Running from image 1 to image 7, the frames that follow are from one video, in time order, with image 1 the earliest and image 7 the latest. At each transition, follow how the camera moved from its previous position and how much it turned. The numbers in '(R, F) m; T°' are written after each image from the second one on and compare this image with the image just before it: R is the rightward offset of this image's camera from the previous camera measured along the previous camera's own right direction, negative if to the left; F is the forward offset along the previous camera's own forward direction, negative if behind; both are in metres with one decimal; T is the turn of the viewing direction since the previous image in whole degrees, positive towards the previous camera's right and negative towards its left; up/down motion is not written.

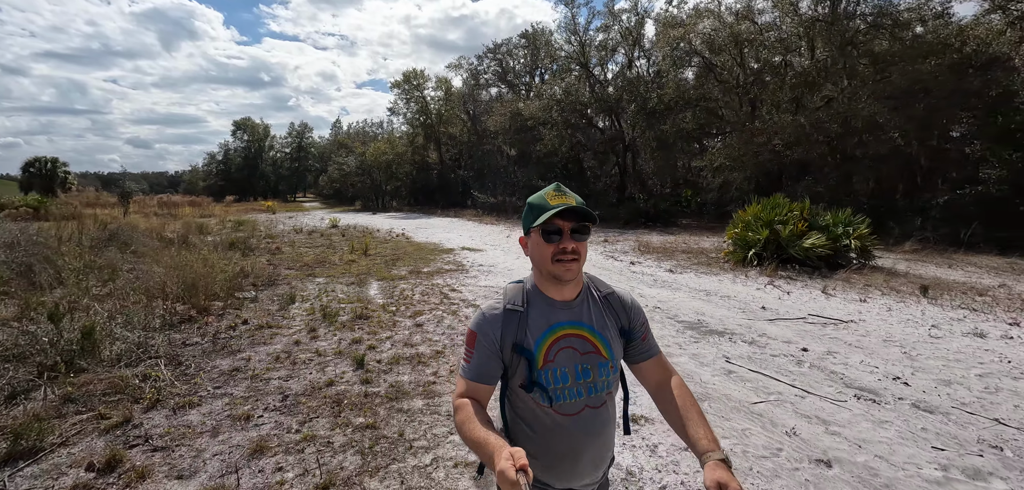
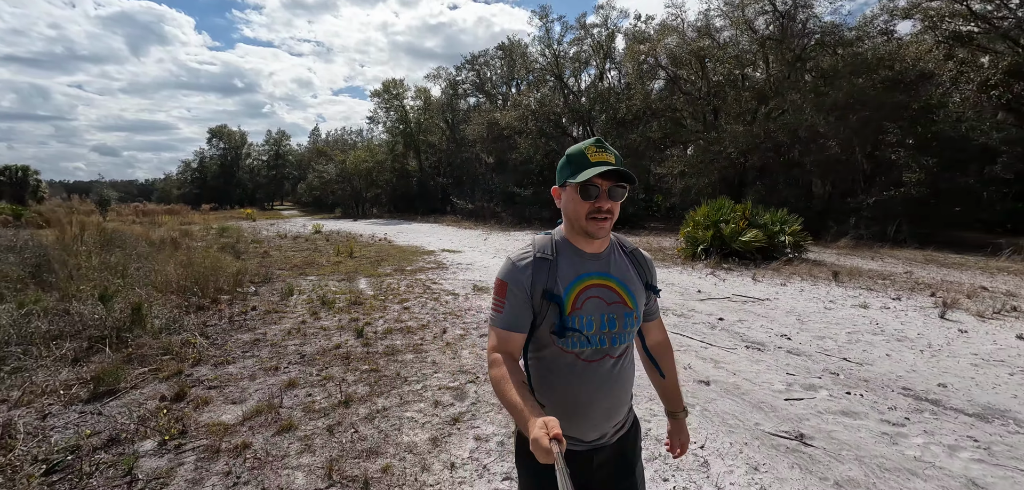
(+0.1, -1.0) m; +3°
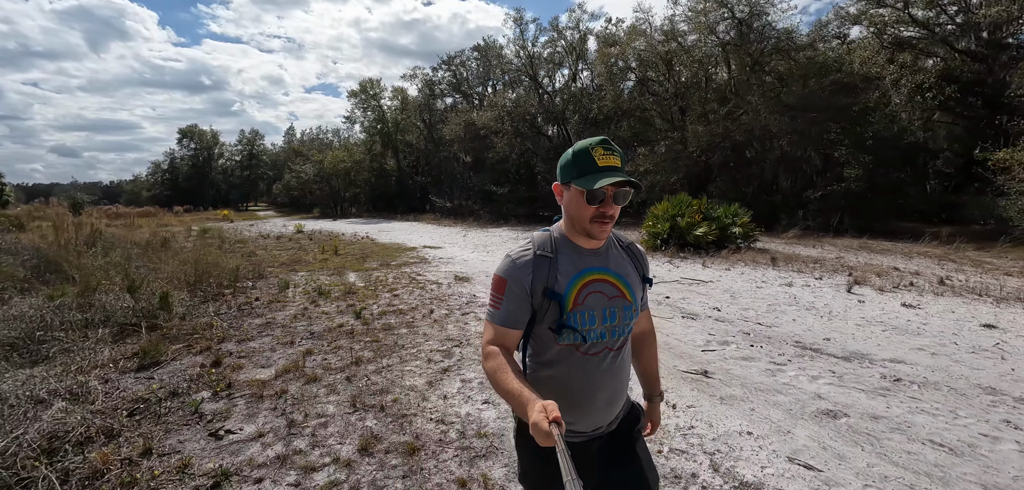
(0.0, -0.9) m; +3°
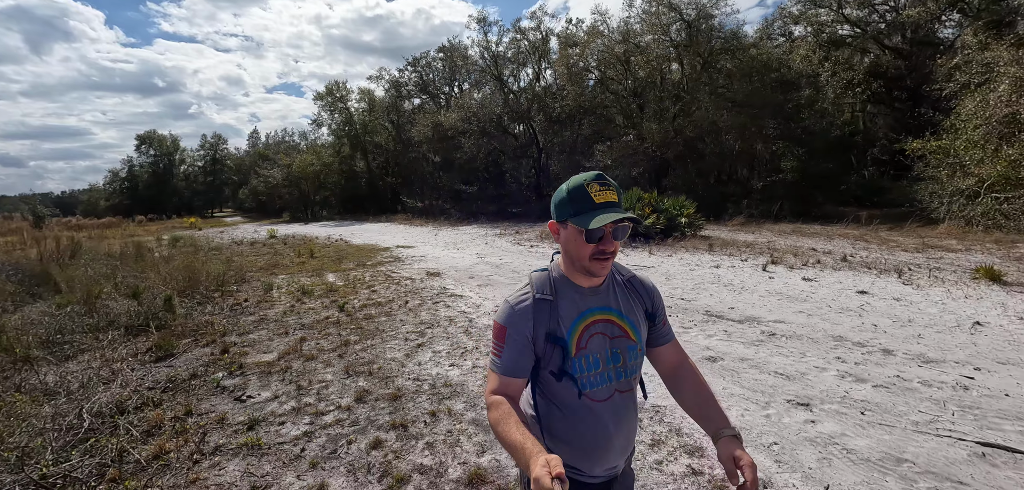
(+0.2, -0.9) m; +3°
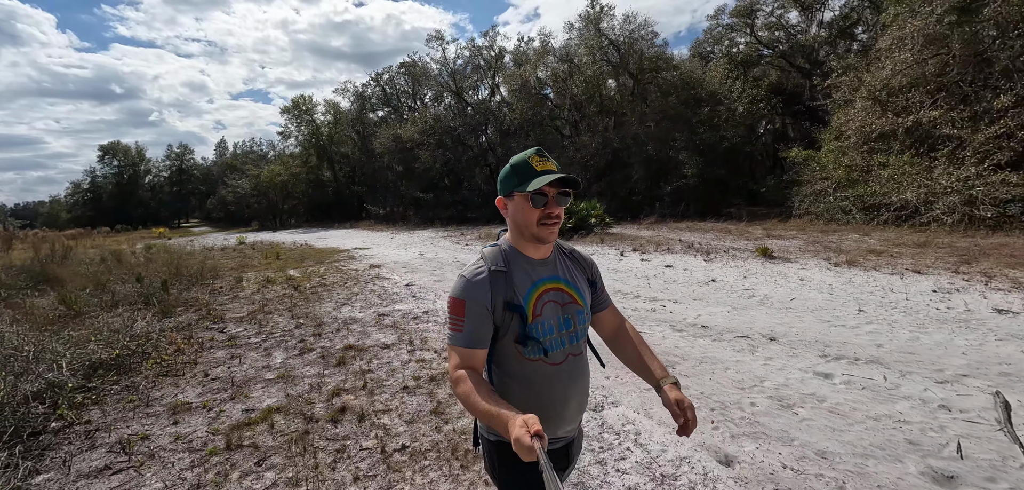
(+1.3, -2.5) m; +3°
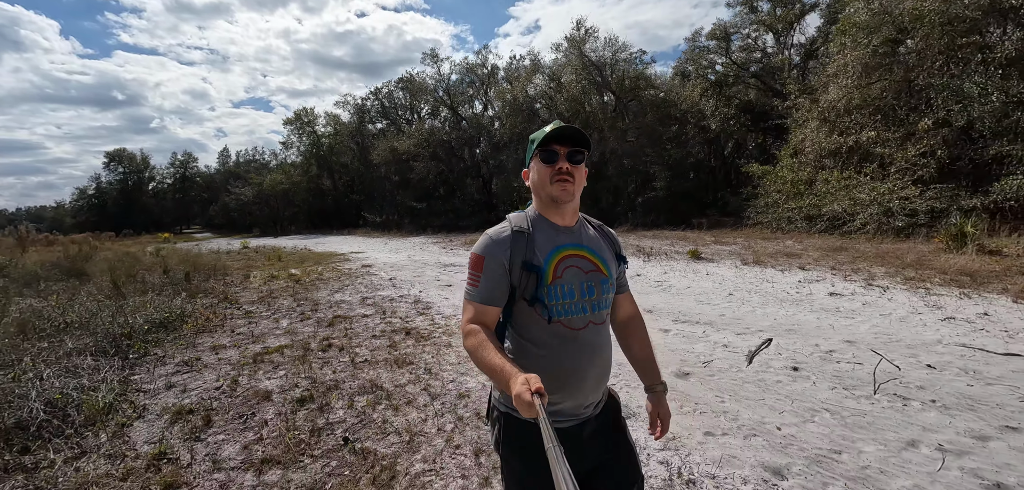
(+0.8, -1.7) m; 0°
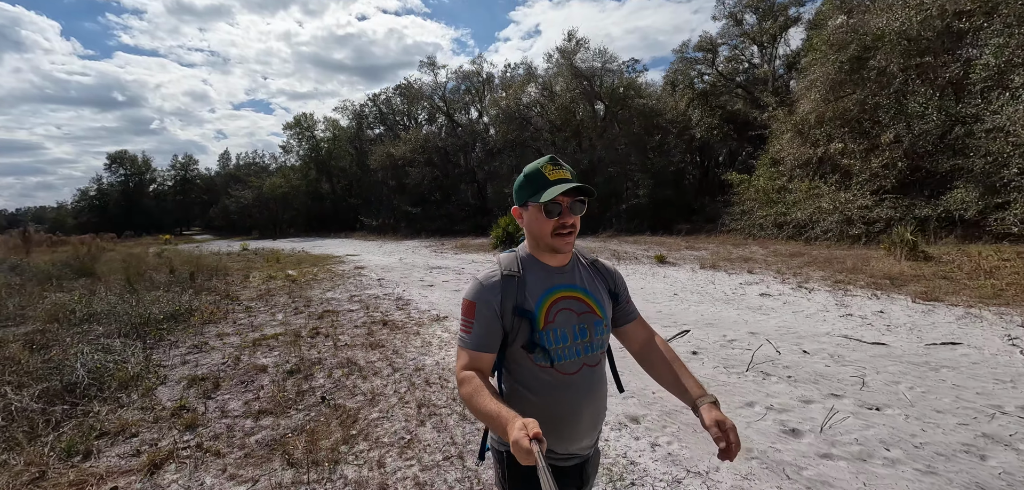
(+0.5, -1.0) m; 0°
